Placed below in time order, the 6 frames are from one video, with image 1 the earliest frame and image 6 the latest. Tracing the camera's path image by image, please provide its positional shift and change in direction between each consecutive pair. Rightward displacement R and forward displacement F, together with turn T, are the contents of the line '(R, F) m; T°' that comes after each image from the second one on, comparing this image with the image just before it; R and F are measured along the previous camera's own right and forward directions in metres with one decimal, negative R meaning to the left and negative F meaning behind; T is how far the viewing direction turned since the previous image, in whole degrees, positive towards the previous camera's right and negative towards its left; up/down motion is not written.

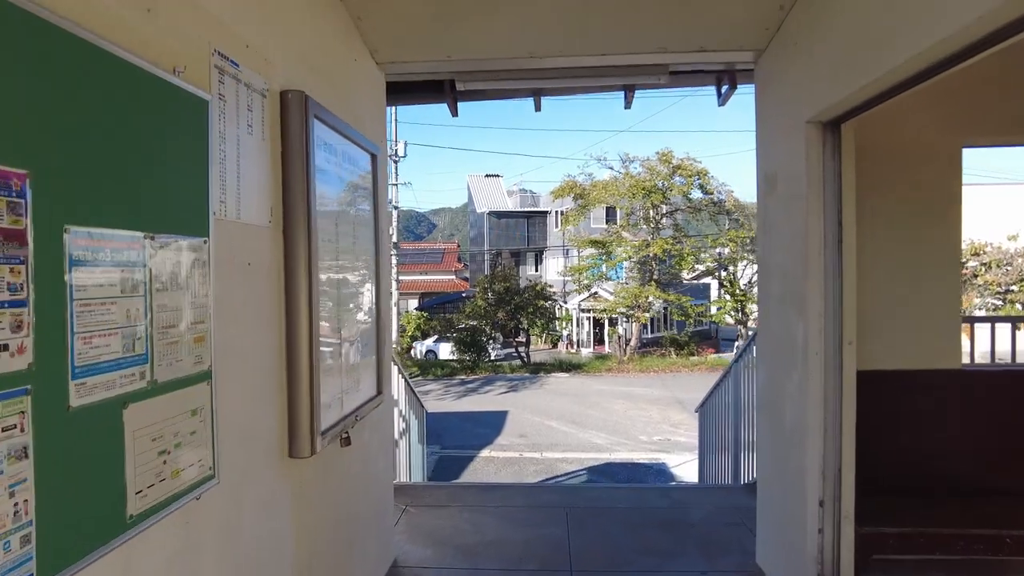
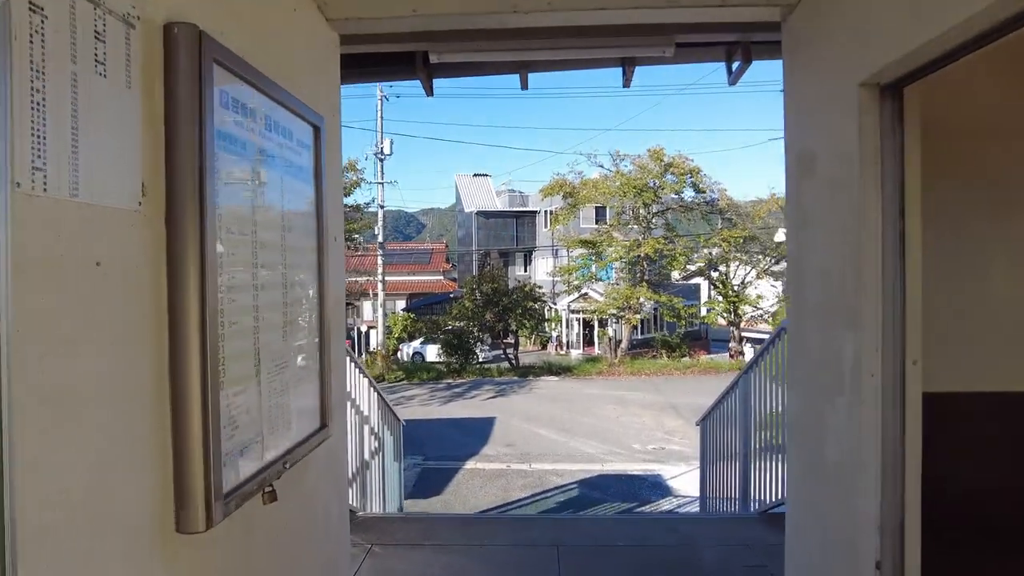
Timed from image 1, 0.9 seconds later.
(0.0, +0.5) m; +1°
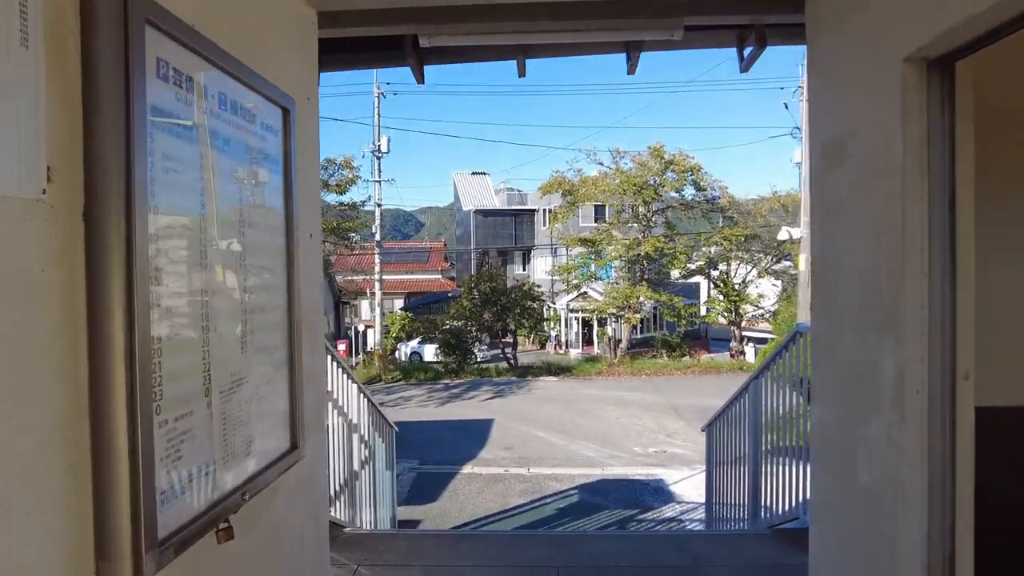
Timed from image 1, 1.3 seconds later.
(0.0, +0.2) m; 0°
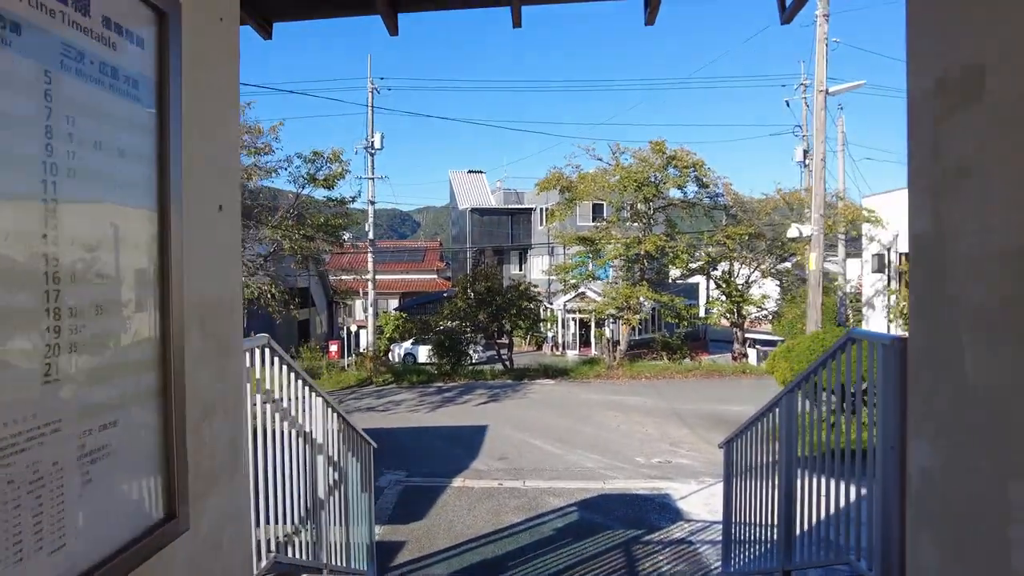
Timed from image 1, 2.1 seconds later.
(0.0, +0.6) m; 0°
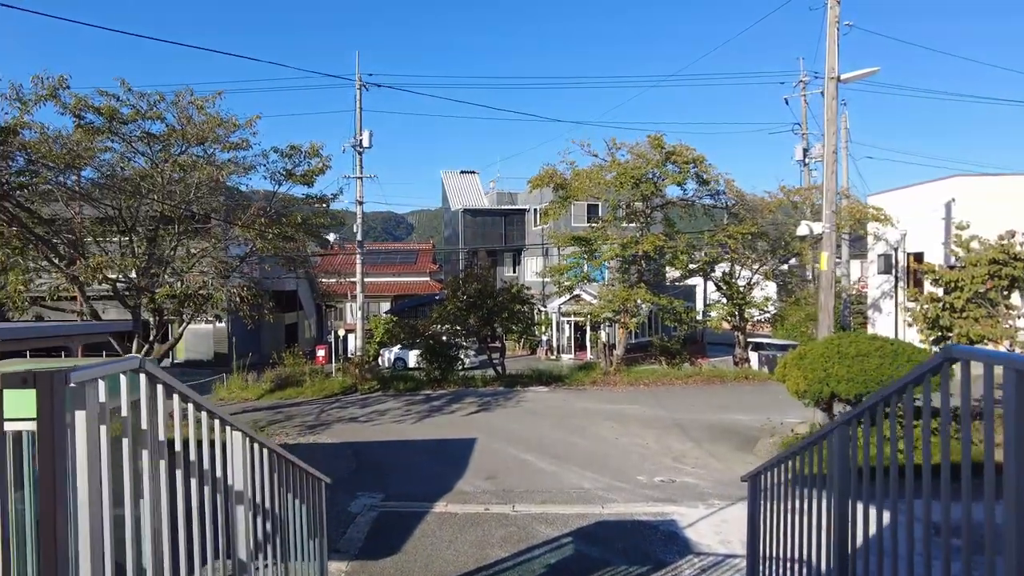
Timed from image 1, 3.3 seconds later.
(+0.1, +0.8) m; 0°
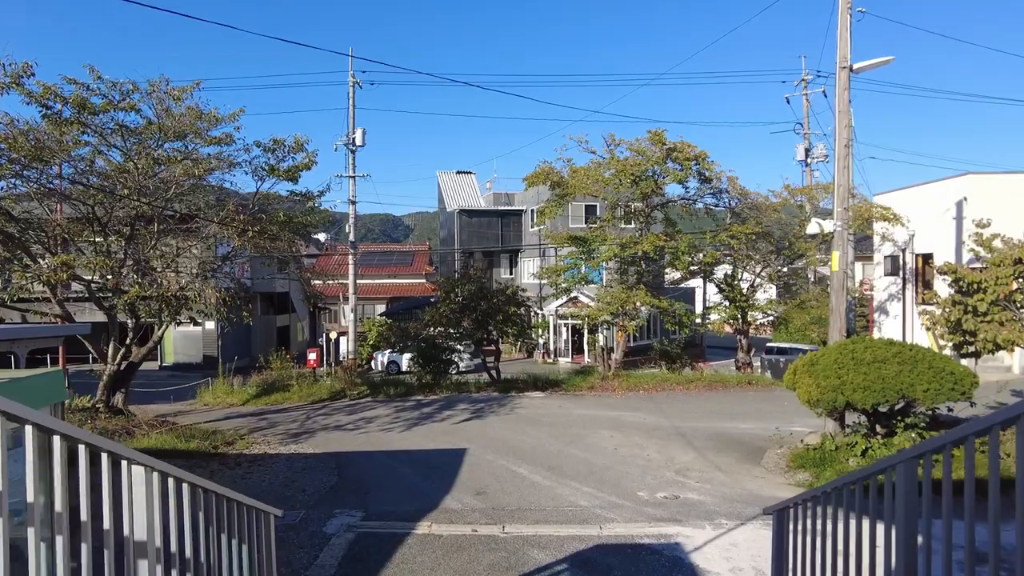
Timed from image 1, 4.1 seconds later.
(+0.1, +0.6) m; 0°
